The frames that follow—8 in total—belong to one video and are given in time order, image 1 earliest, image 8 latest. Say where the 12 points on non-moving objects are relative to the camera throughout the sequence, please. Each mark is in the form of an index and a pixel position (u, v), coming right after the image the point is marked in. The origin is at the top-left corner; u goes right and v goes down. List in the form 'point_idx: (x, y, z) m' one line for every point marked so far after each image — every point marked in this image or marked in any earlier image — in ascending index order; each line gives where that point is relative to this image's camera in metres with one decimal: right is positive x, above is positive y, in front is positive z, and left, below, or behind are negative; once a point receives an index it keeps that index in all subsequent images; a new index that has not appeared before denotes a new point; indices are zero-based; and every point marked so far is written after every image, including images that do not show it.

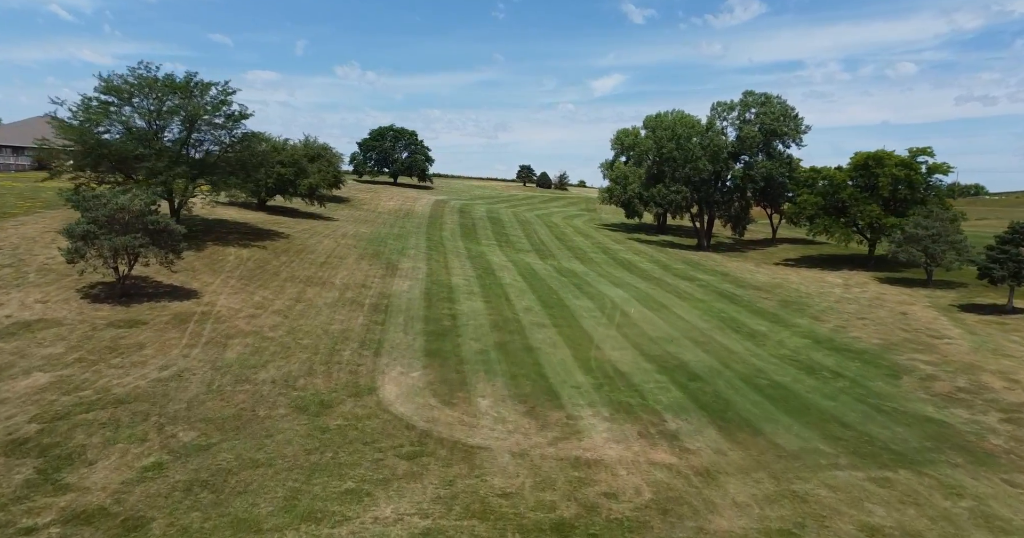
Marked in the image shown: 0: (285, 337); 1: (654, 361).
0: (-5.8, -1.7, +16.9) m
1: (+3.9, -2.5, +18.4) m
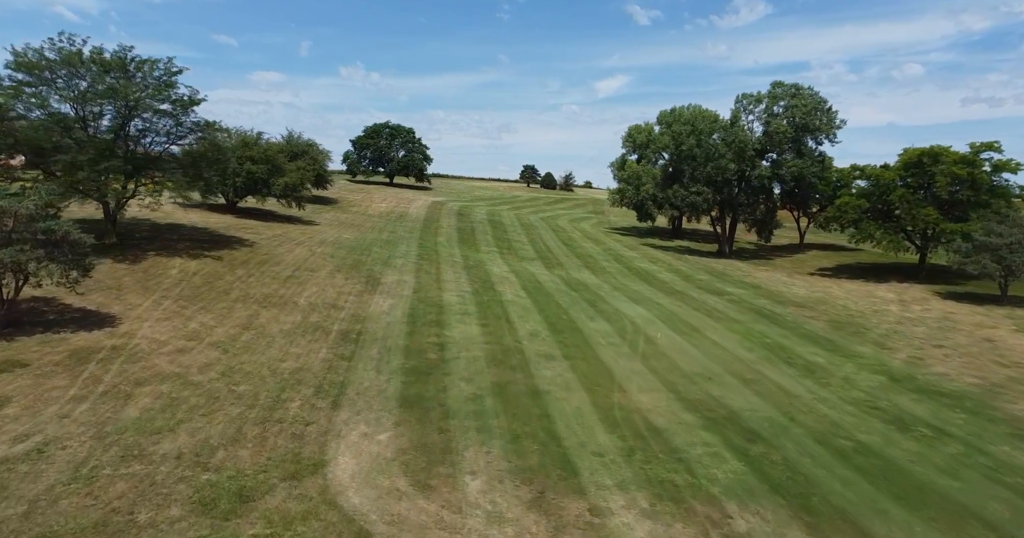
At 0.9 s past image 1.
0: (-5.8, -2.2, +12.9) m
1: (+4.0, -3.0, +14.3) m
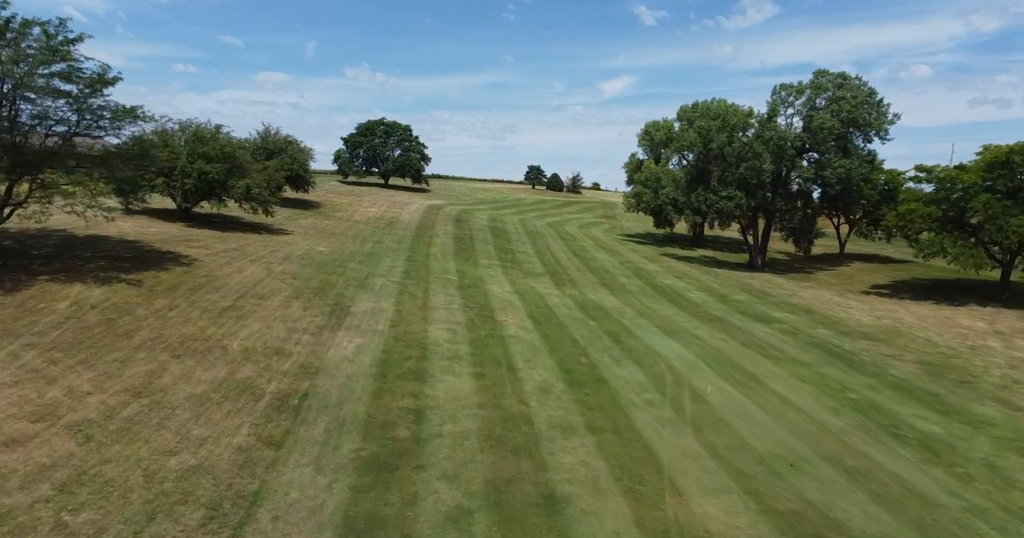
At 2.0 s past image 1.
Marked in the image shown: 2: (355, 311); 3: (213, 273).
0: (-5.7, -2.9, +8.1) m
1: (+4.0, -3.7, +9.4) m
2: (-4.4, -1.2, +18.7) m
3: (-8.6, -0.1, +19.0) m
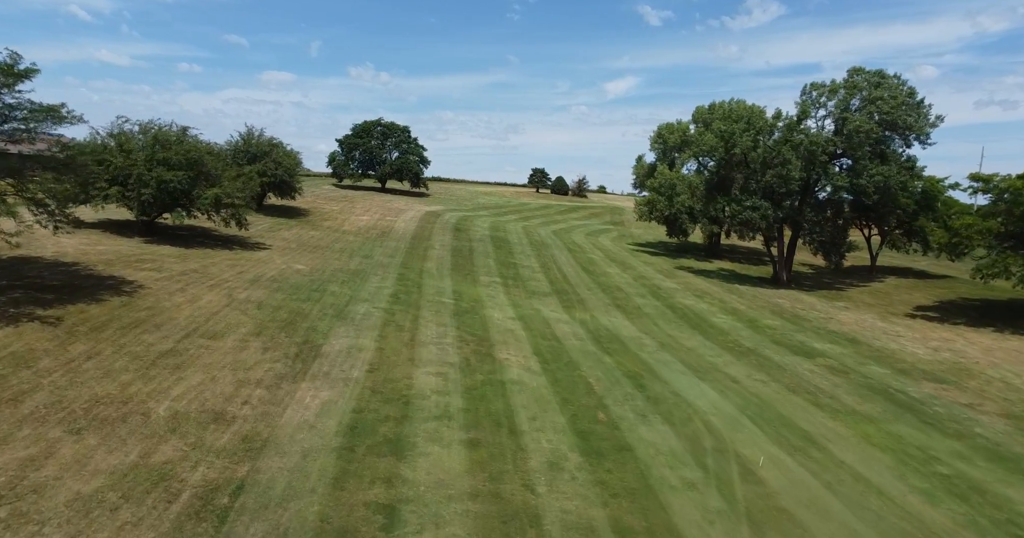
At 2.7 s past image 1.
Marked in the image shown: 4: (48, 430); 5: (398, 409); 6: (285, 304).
0: (-5.7, -3.6, +5.0) m
1: (+4.0, -4.5, +6.3) m
2: (-4.4, -1.9, +15.7) m
3: (-8.5, -0.8, +16.0) m
4: (-6.9, -2.4, +9.8) m
5: (-2.3, -2.8, +13.2) m
6: (-6.4, -1.0, +18.6) m
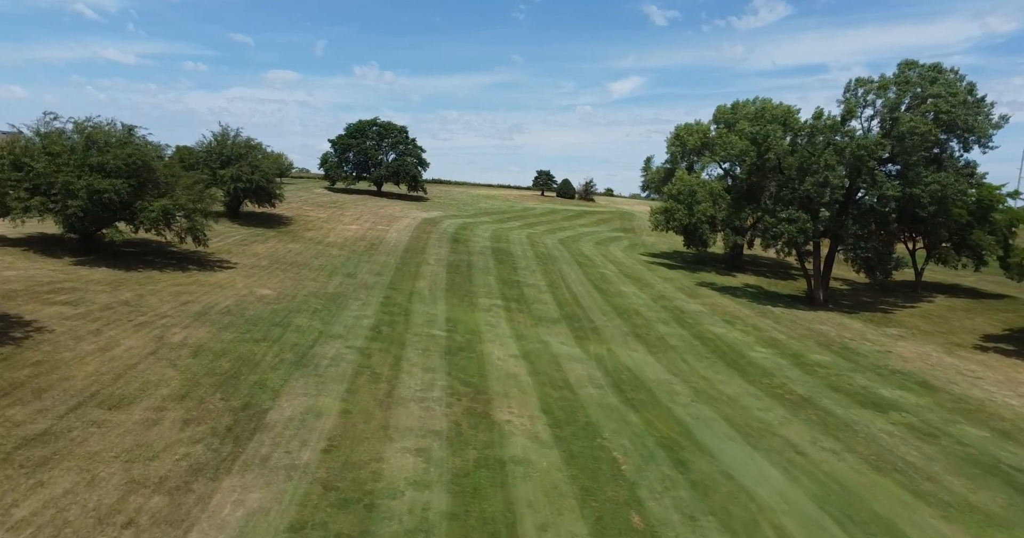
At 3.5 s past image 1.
0: (-5.7, -4.4, +1.3) m
1: (+4.0, -5.3, +2.5) m
2: (-4.3, -2.7, +11.9) m
3: (-8.5, -1.6, +12.3) m
4: (-6.9, -3.2, +6.1) m
5: (-2.2, -3.5, +9.4) m
6: (-6.3, -1.7, +14.9) m
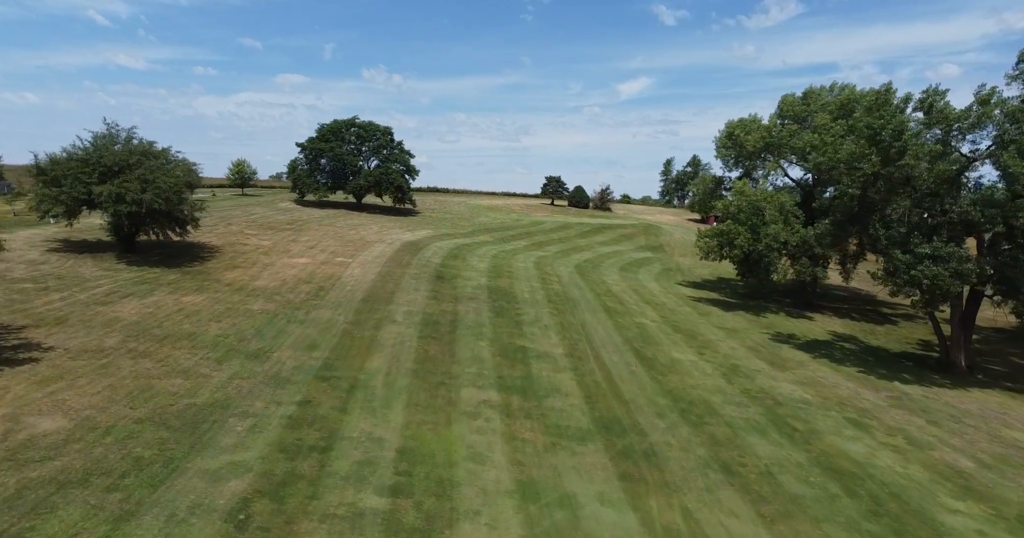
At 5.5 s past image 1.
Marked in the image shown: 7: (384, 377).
0: (-6.0, -6.1, -8.3) m
1: (+3.8, -7.0, -7.2) m
2: (-4.4, -4.5, +2.4) m
3: (-8.6, -3.4, +2.8) m
4: (-7.0, -4.9, -3.4) m
5: (-2.4, -5.3, -0.2) m
6: (-6.4, -3.5, +5.3) m
7: (-3.2, -2.3, +17.2) m
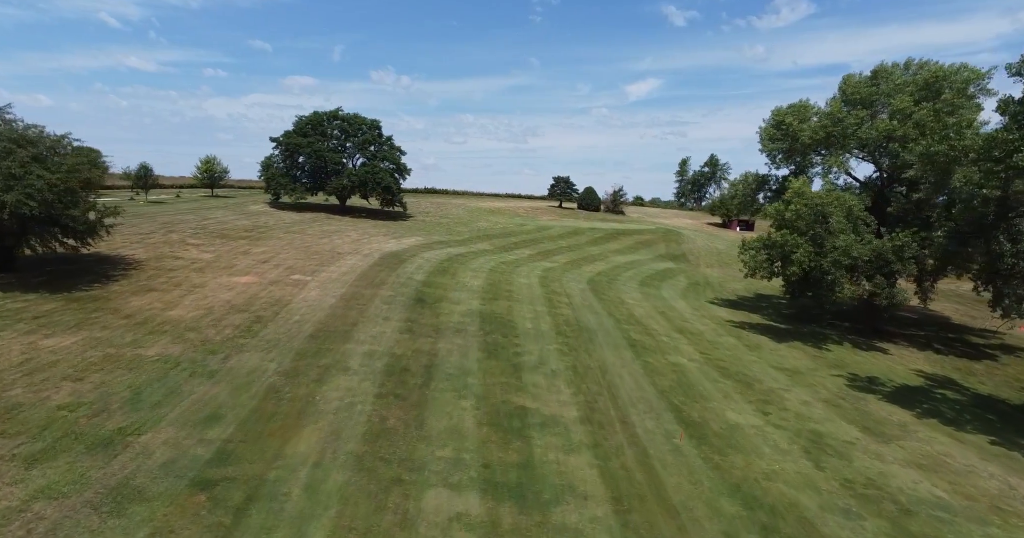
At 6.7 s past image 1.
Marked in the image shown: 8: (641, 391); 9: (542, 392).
0: (-6.4, -6.7, -14.1) m
1: (+3.3, -7.7, -13.1) m
2: (-4.8, -5.1, -3.5) m
3: (-8.9, -4.0, -3.0) m
4: (-7.4, -5.5, -9.2) m
5: (-2.7, -5.9, -6.0) m
6: (-6.7, -4.2, -0.5) m
7: (-3.4, -3.0, +11.3) m
8: (+3.4, -2.8, +17.0) m
9: (+0.8, -2.6, +16.3) m
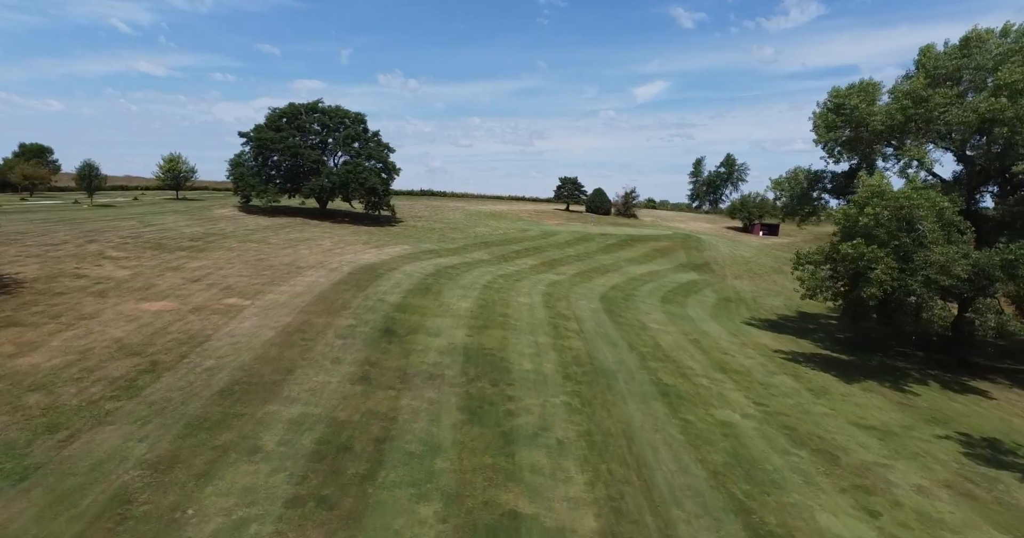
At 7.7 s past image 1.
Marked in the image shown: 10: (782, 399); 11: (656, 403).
0: (-7.0, -7.1, -19.3) m
1: (+2.8, -8.1, -18.4) m
2: (-5.2, -5.6, -8.6) m
3: (-9.3, -4.5, -8.1) m
4: (-7.9, -6.0, -14.3) m
5: (-3.2, -6.4, -11.2) m
6: (-7.1, -4.6, -5.6) m
7: (-3.6, -3.5, +6.1) m
8: (+3.2, -3.4, +11.7) m
9: (+0.6, -3.2, +11.1) m
10: (+6.8, -3.1, +16.6) m
11: (+3.3, -2.9, +15.0) m
